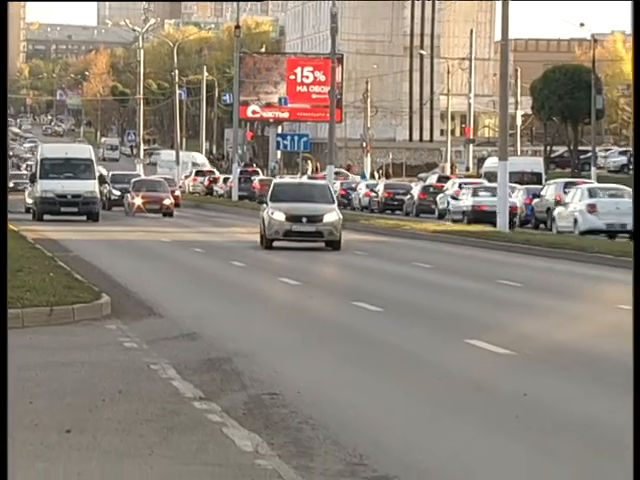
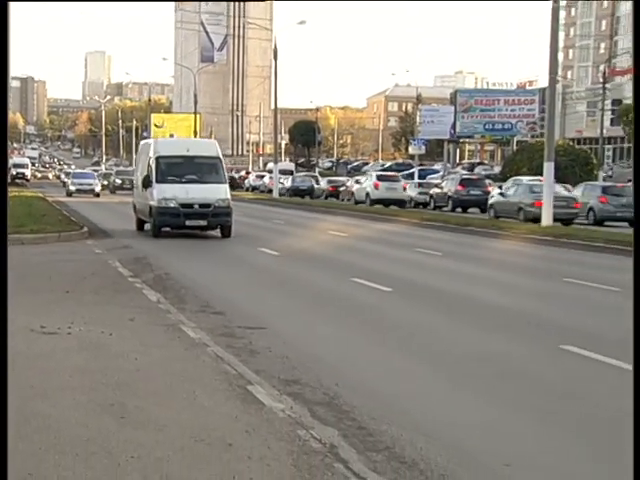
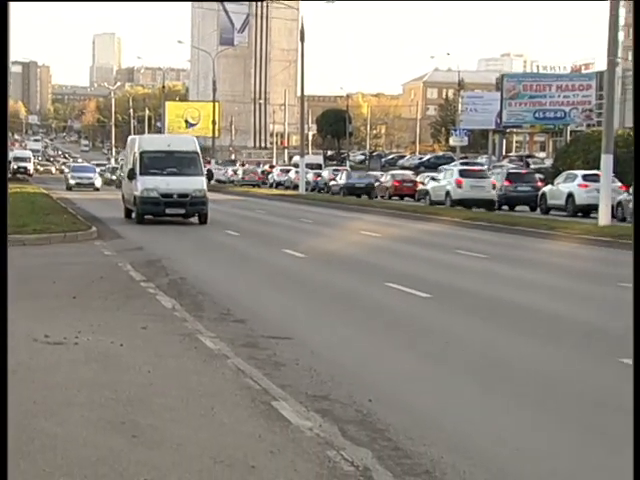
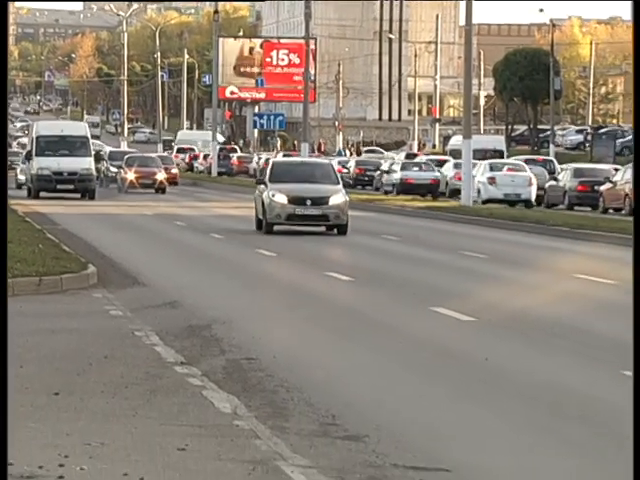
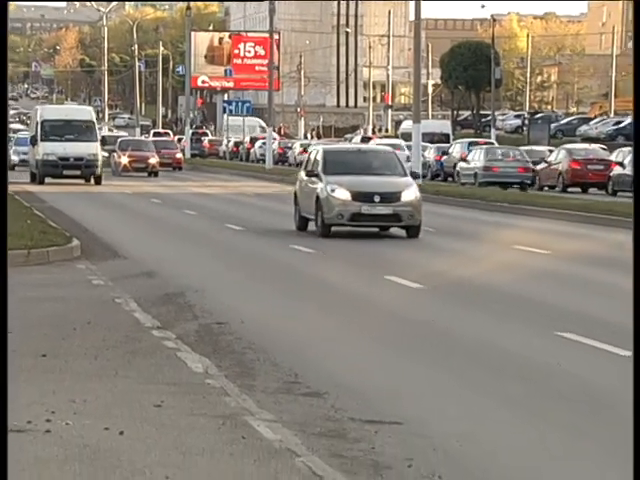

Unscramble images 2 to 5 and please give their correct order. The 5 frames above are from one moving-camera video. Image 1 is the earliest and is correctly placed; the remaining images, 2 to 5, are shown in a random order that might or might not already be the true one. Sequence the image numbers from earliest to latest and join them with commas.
4, 5, 3, 2
